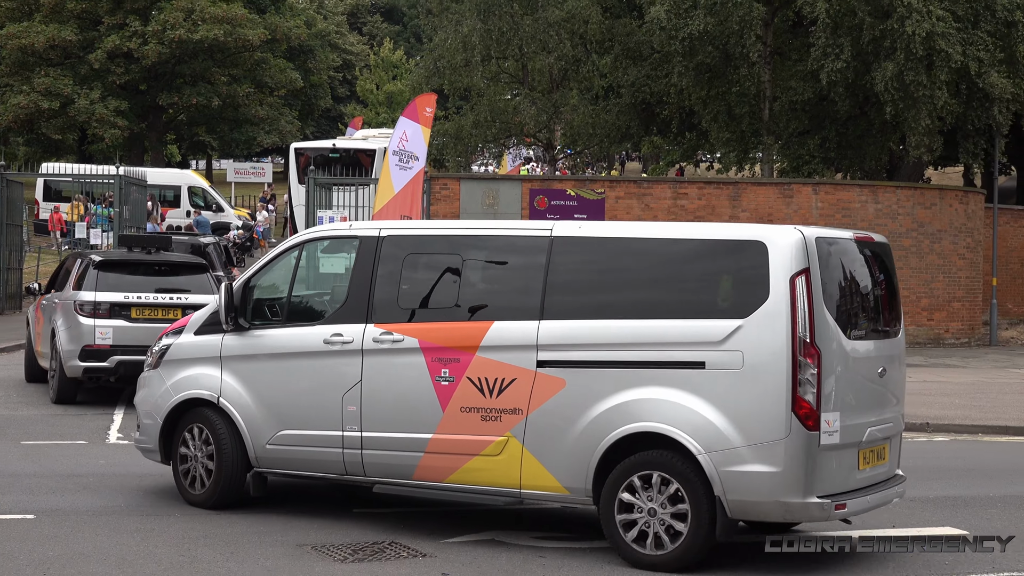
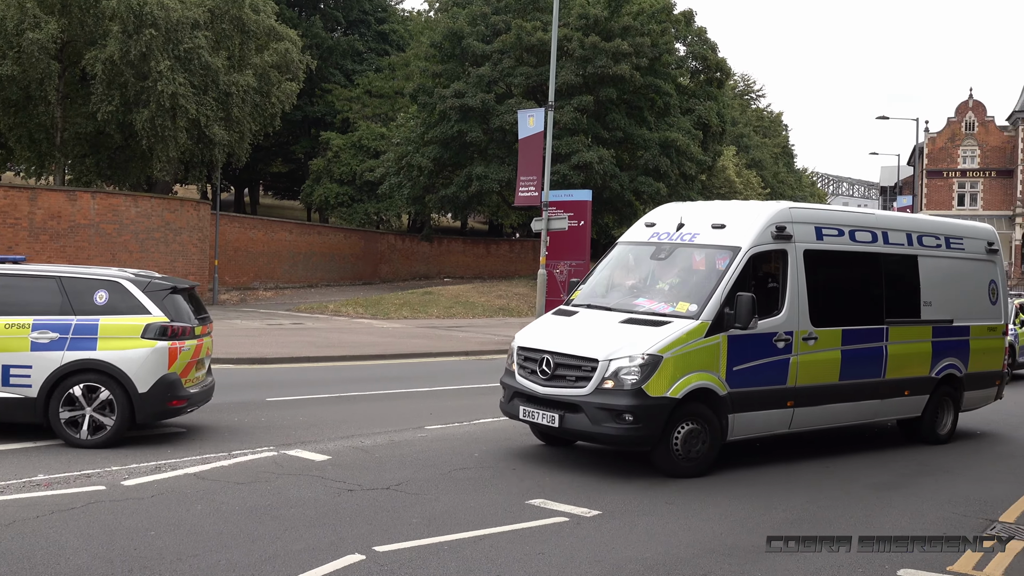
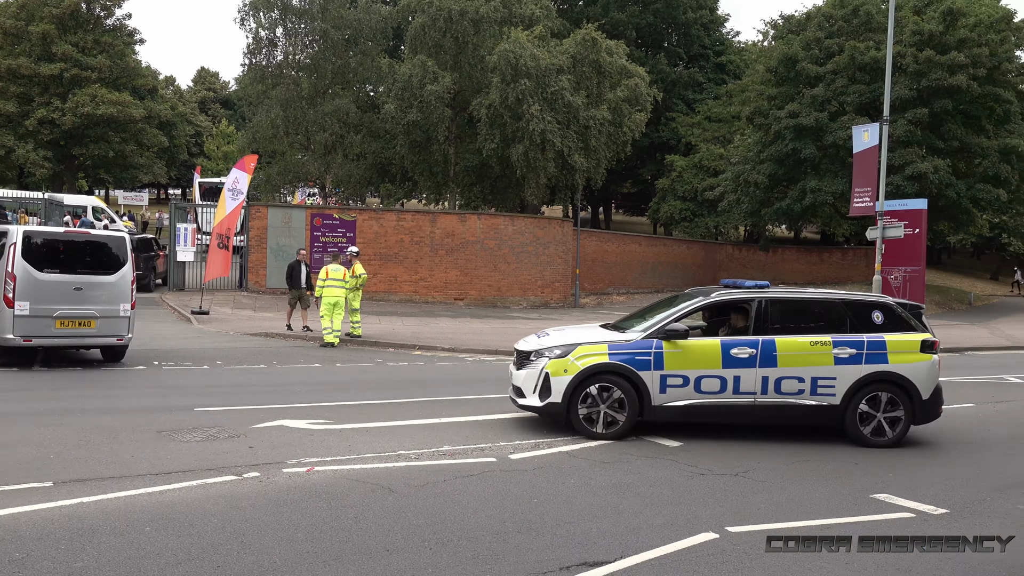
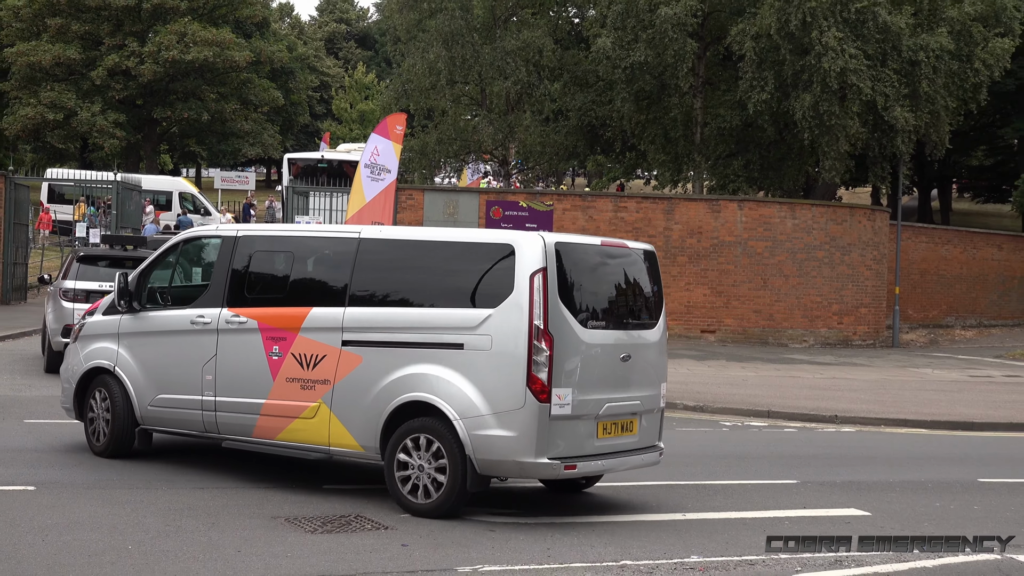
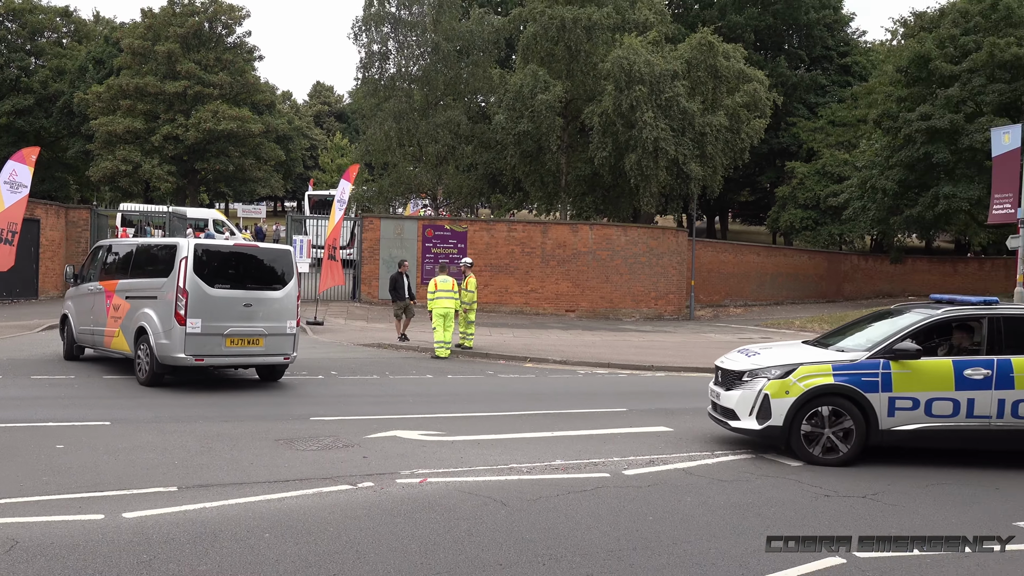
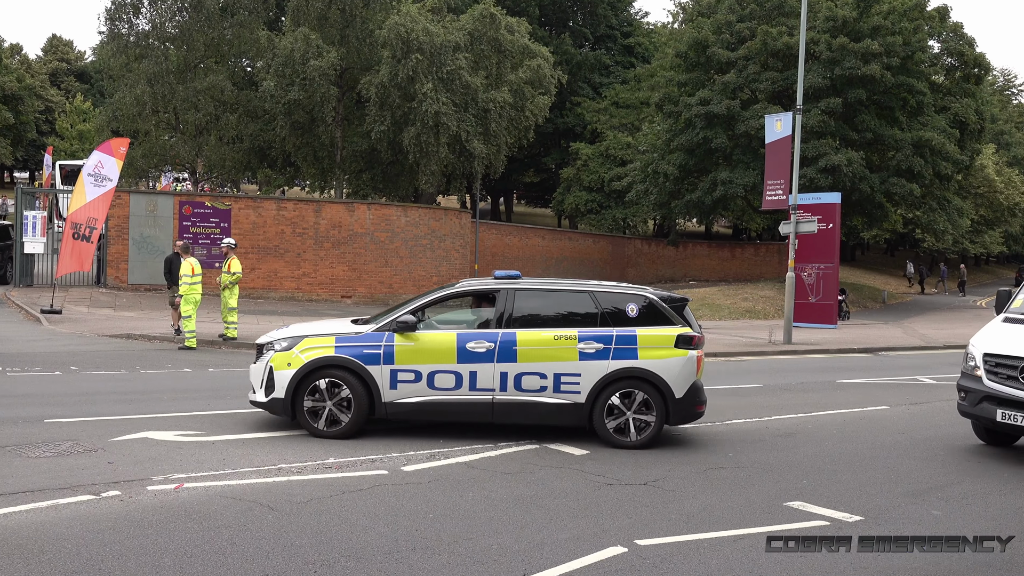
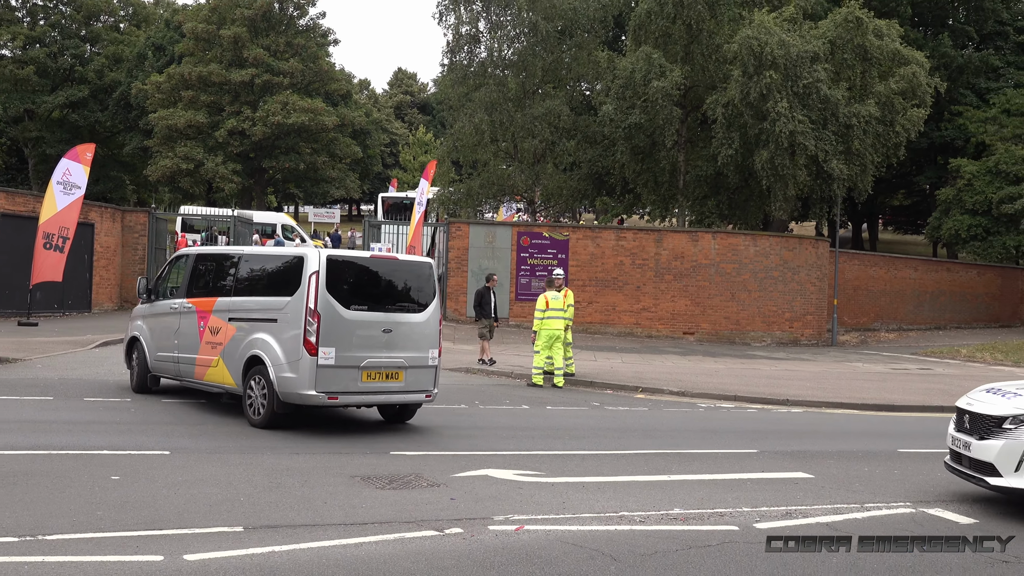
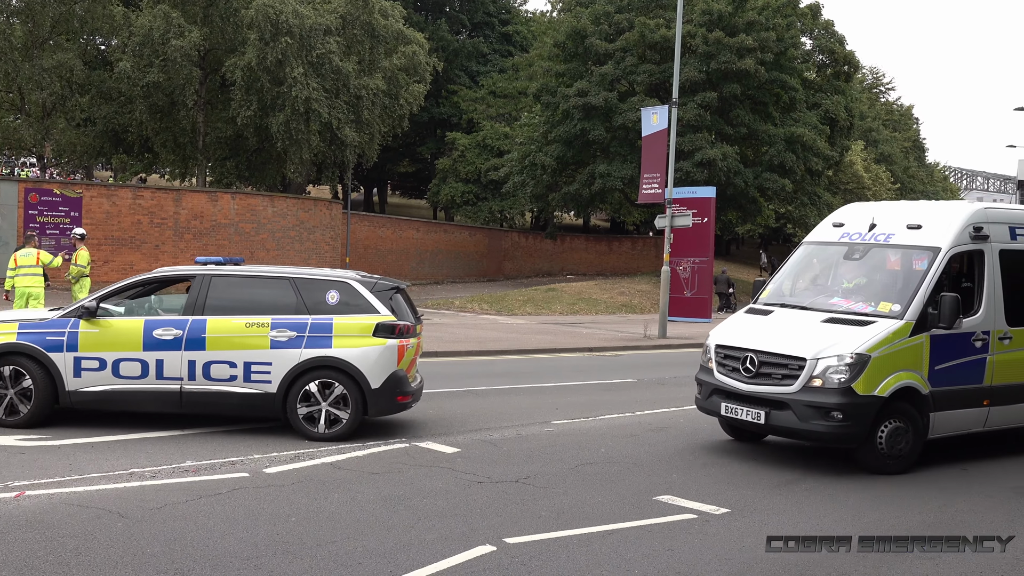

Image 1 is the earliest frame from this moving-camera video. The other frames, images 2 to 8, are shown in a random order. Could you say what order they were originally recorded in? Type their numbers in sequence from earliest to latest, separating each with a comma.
4, 7, 5, 3, 6, 8, 2
